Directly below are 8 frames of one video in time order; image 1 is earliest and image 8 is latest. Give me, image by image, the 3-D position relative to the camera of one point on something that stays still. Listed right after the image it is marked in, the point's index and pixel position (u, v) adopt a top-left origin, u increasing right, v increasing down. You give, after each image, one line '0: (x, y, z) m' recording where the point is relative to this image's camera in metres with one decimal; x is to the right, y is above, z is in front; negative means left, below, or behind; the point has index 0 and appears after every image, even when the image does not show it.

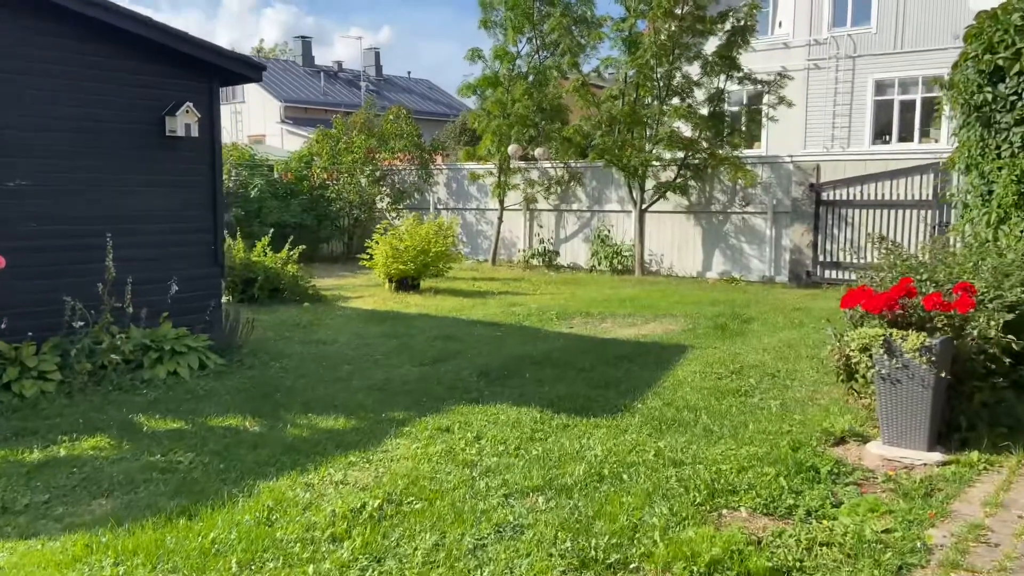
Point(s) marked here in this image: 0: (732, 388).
0: (+1.5, -0.7, +5.5) m
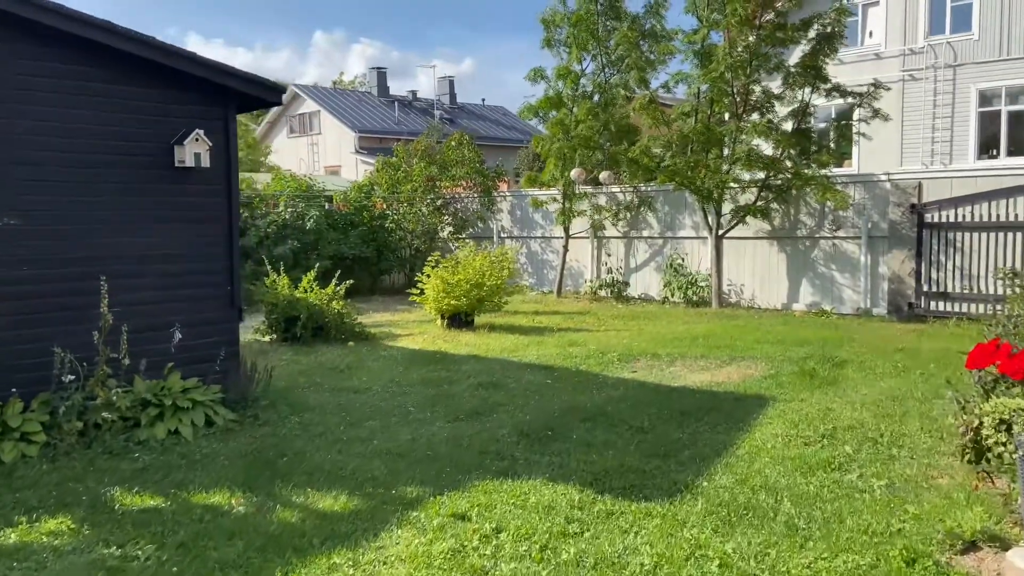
0: (+1.8, -1.0, +4.5) m
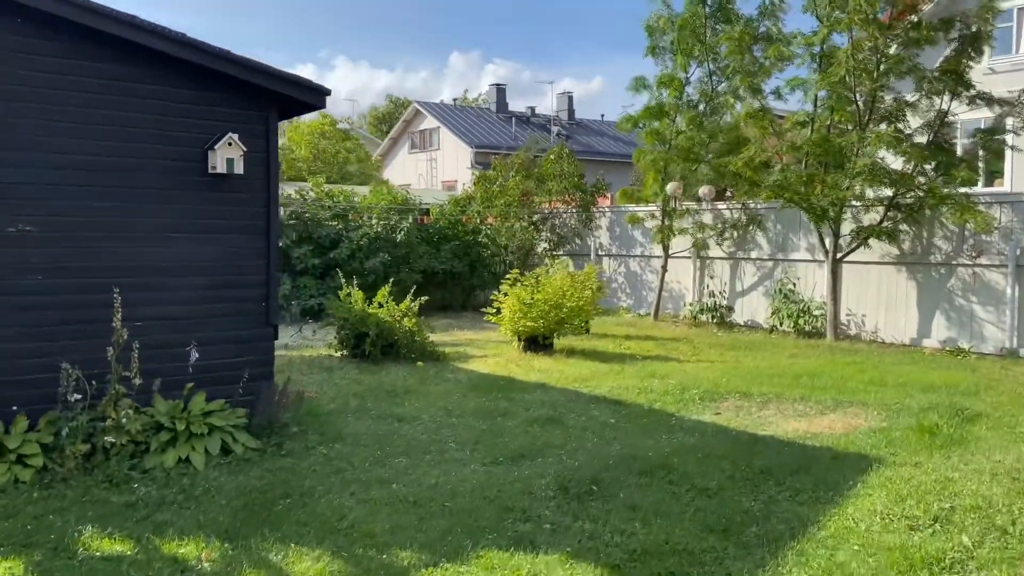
0: (+1.8, -1.2, +3.5) m
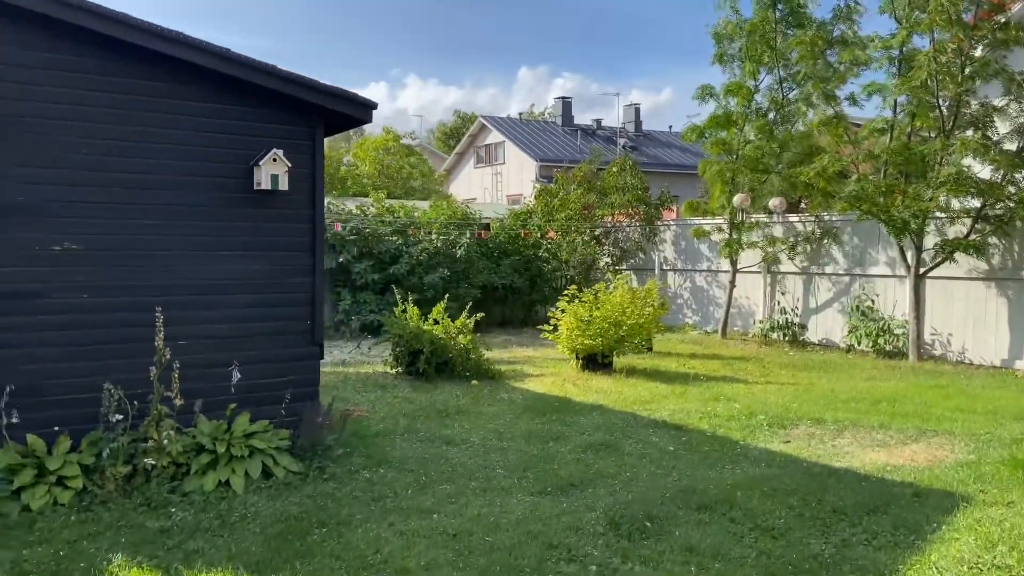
0: (+2.0, -1.3, +3.1) m
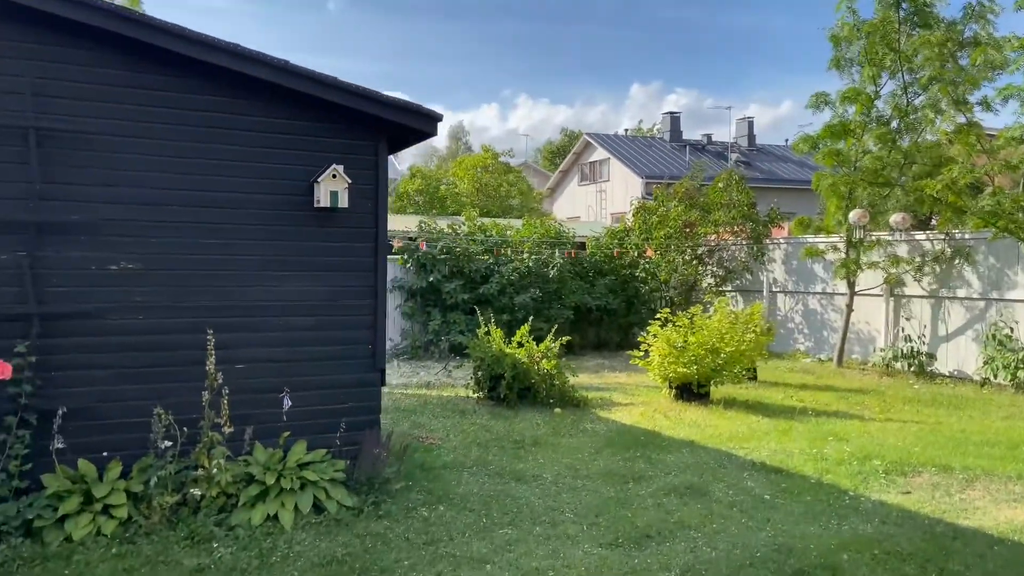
0: (+2.1, -1.4, +2.3) m
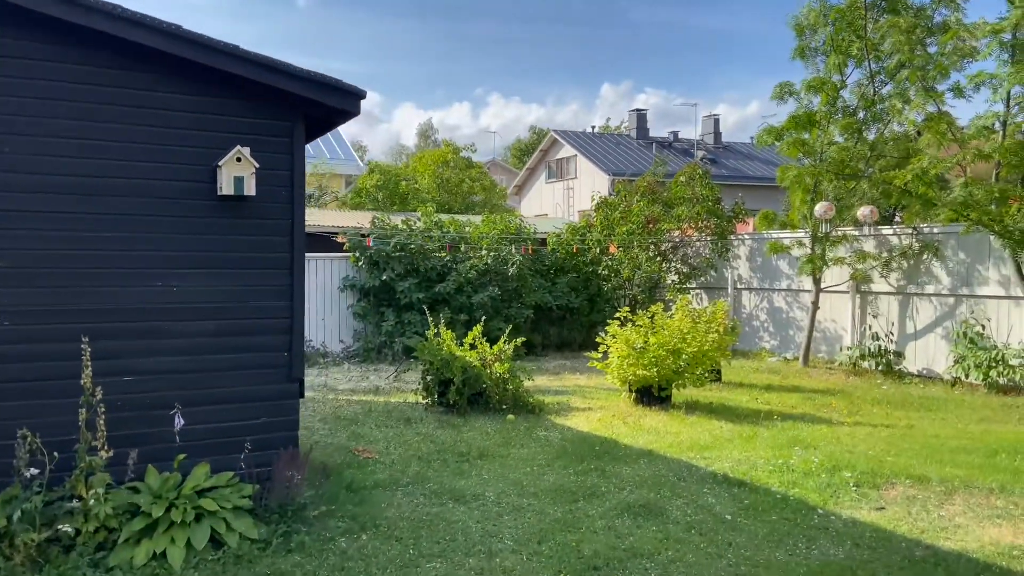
0: (+1.8, -1.4, +1.9) m
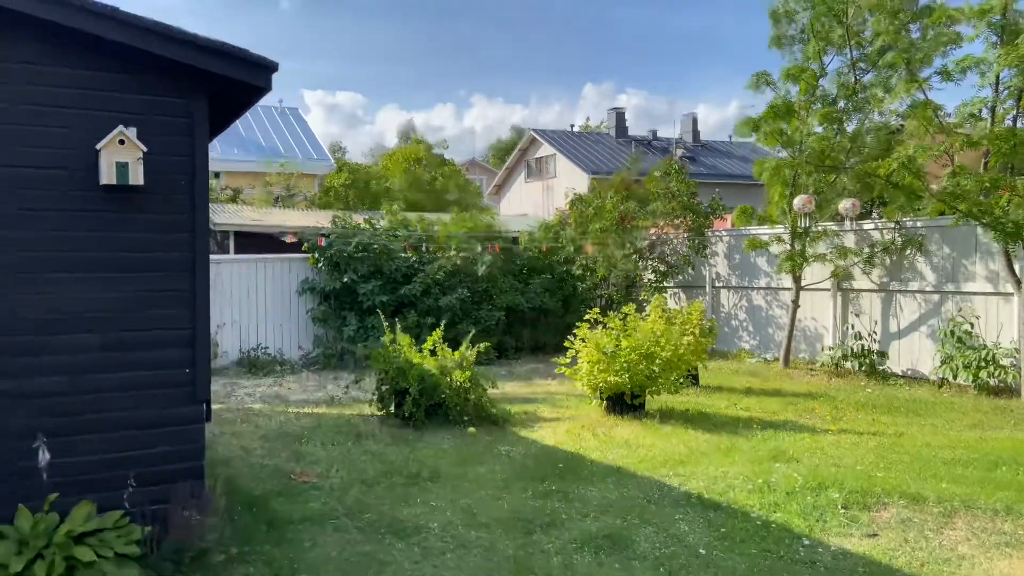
0: (+1.6, -1.4, +1.3) m
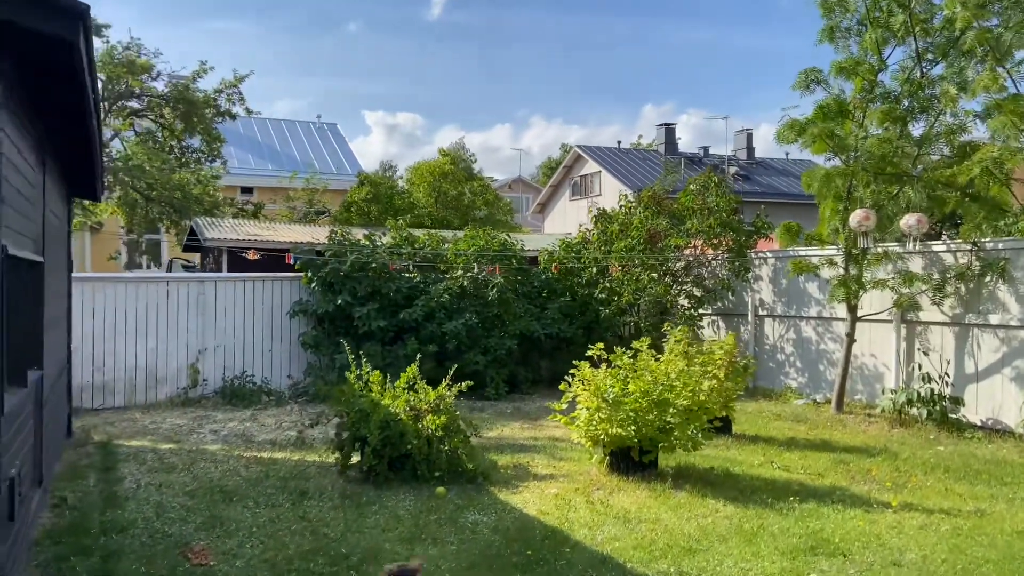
0: (+1.1, -1.5, 0.0) m
